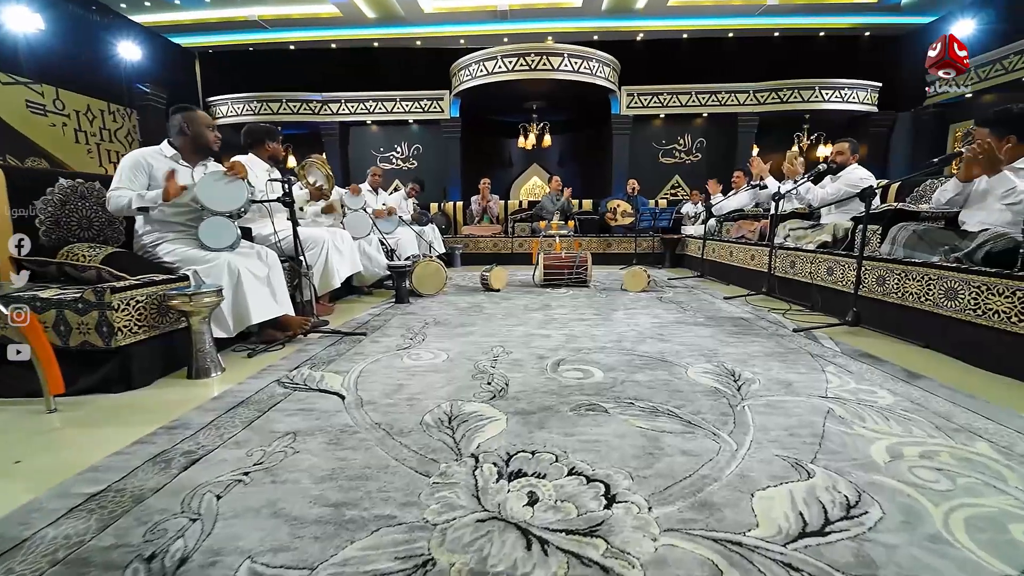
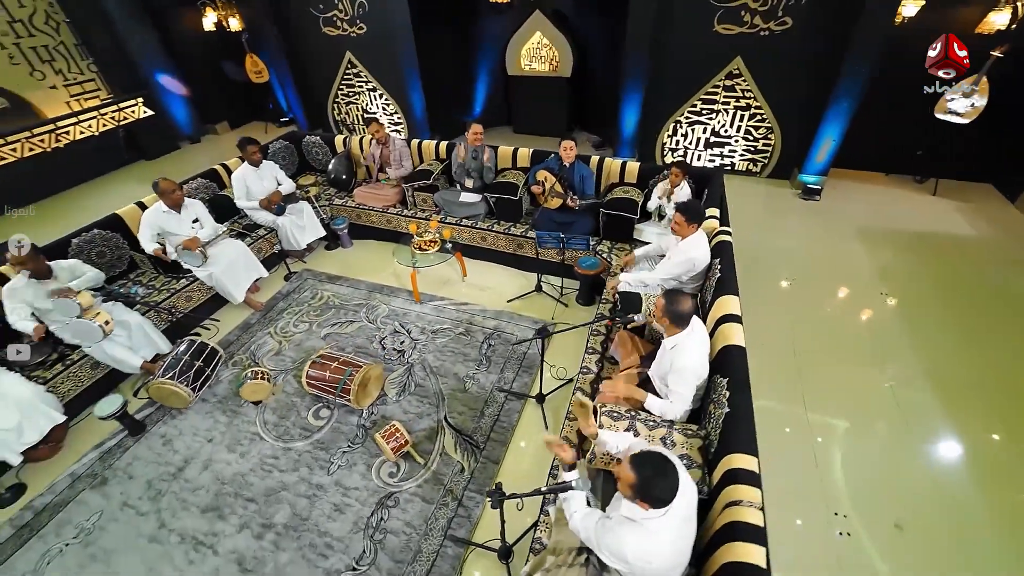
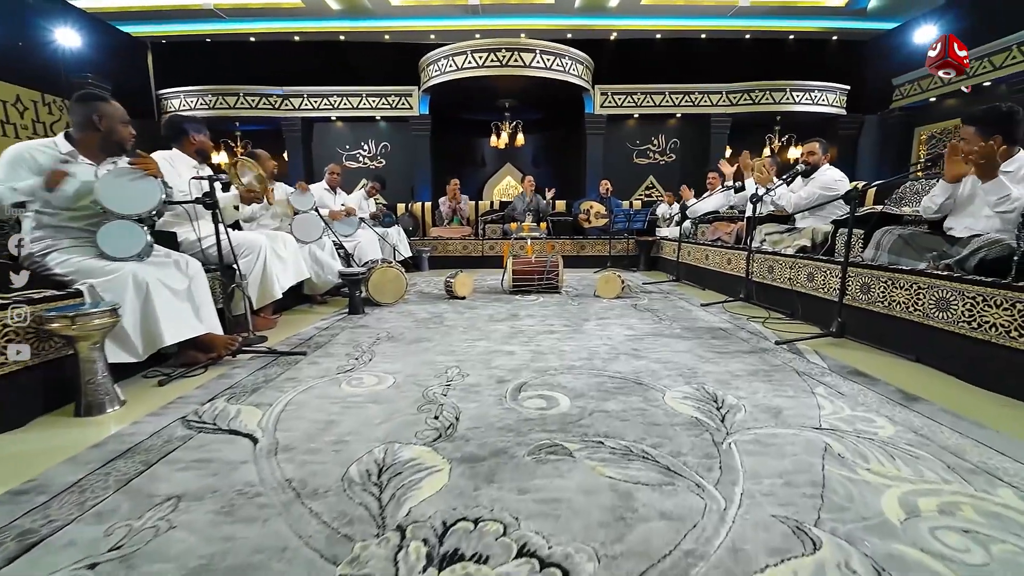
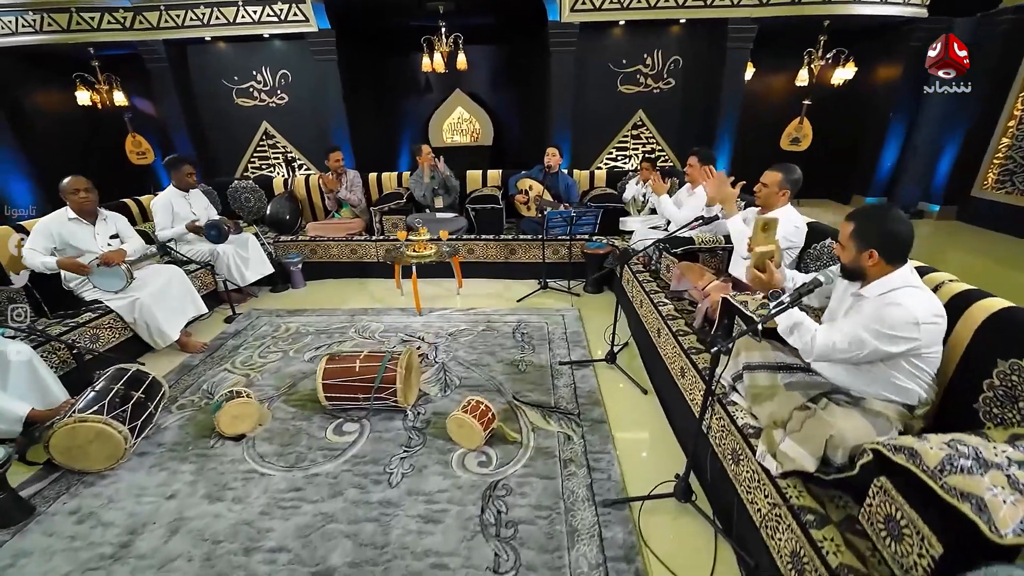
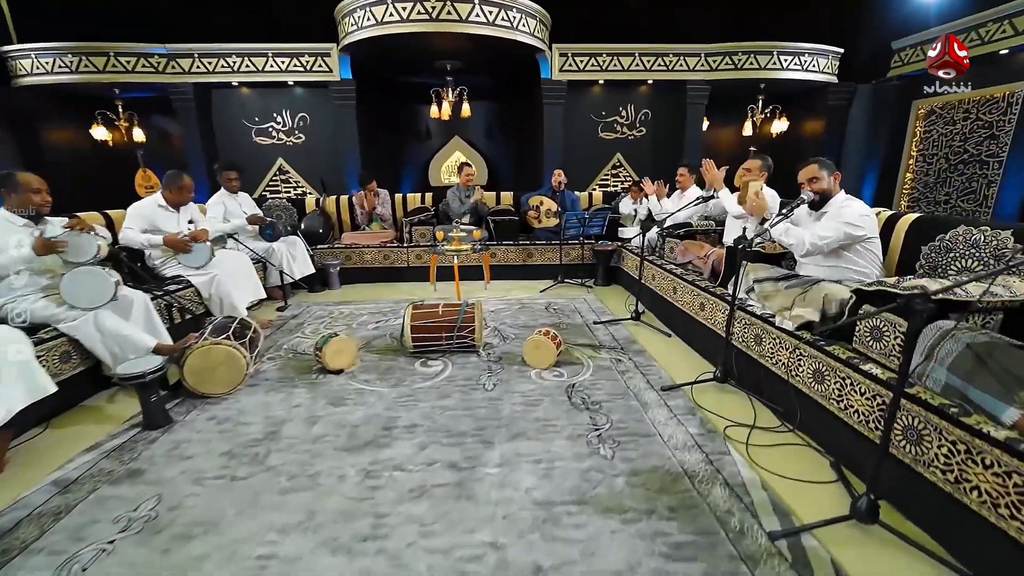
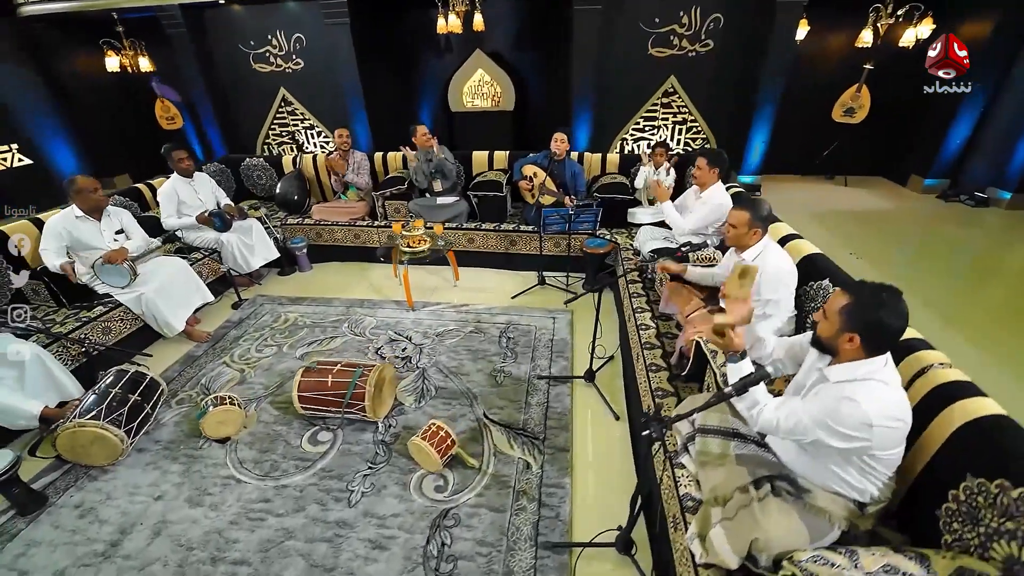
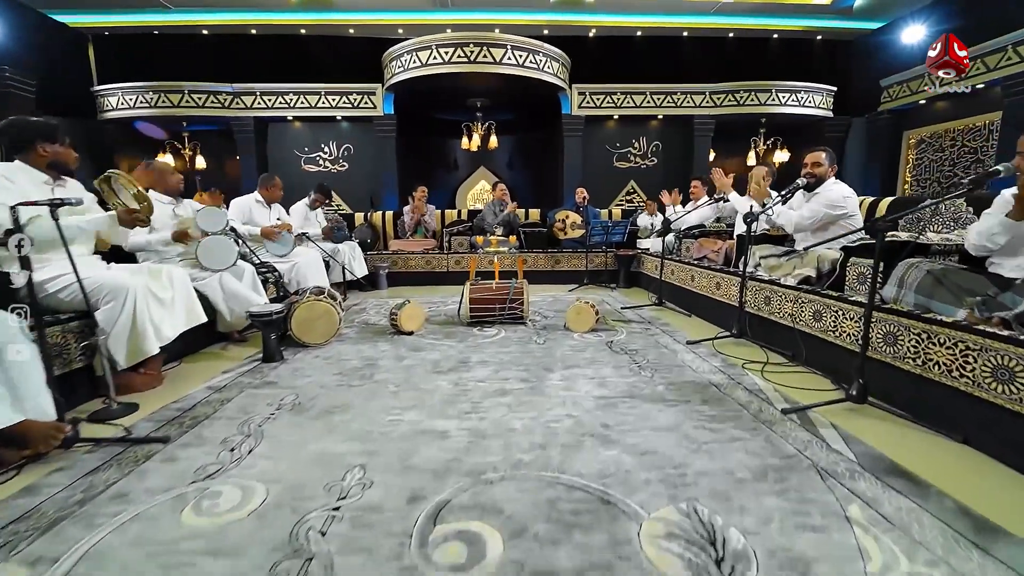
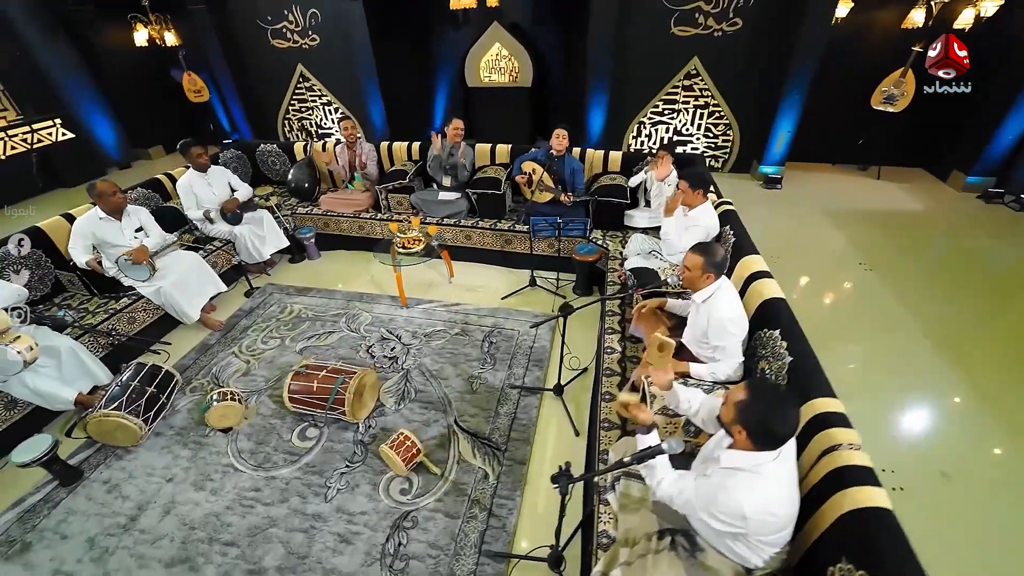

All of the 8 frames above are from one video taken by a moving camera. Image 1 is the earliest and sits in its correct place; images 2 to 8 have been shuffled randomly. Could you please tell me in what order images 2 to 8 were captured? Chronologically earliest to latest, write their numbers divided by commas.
3, 7, 5, 4, 6, 8, 2
